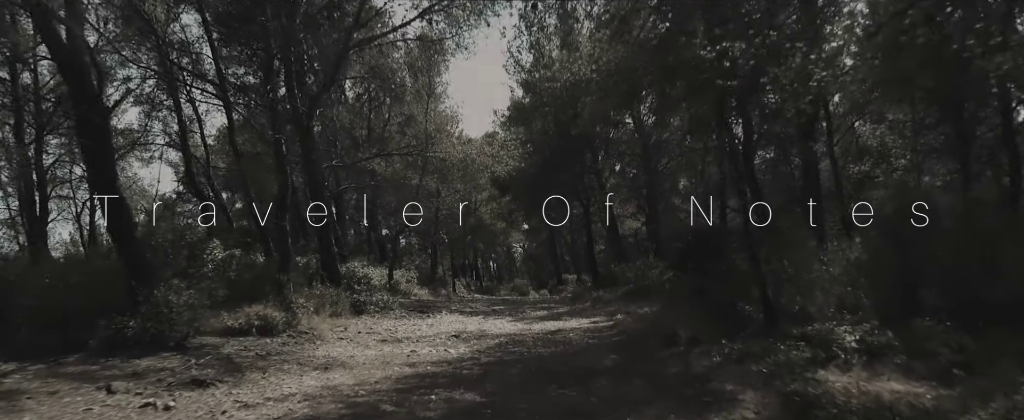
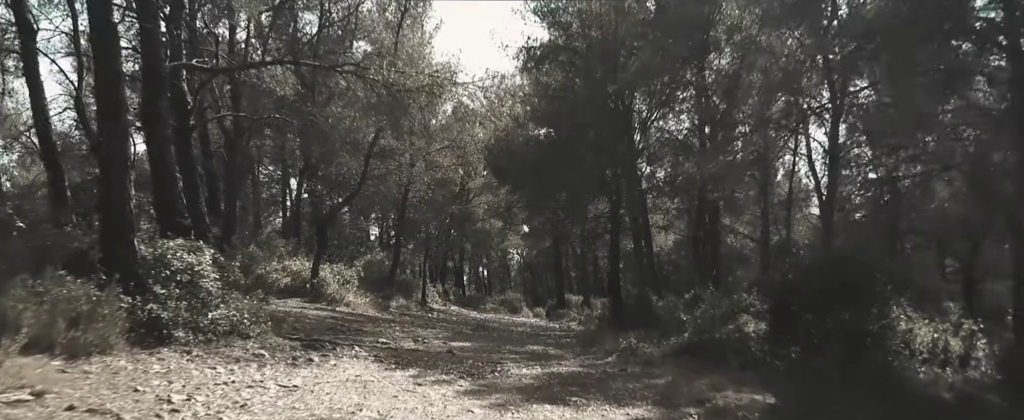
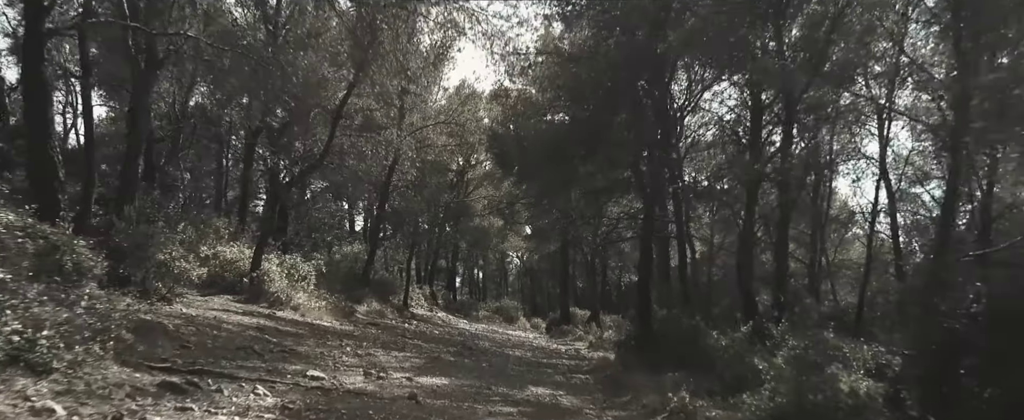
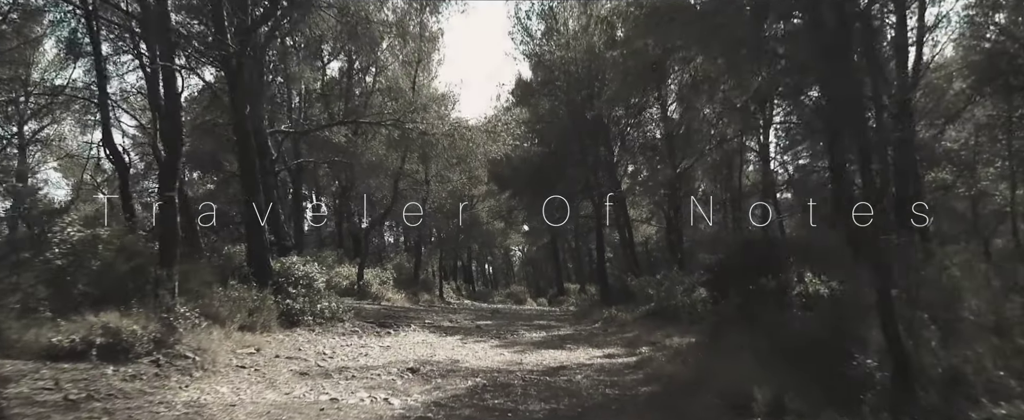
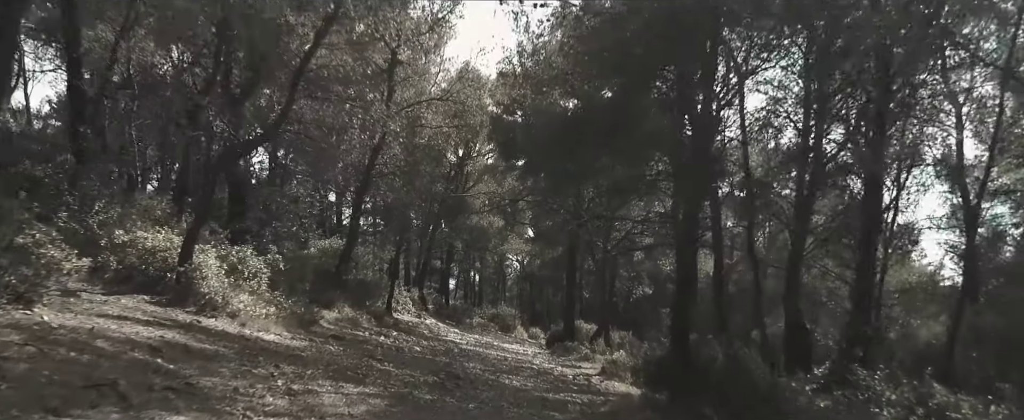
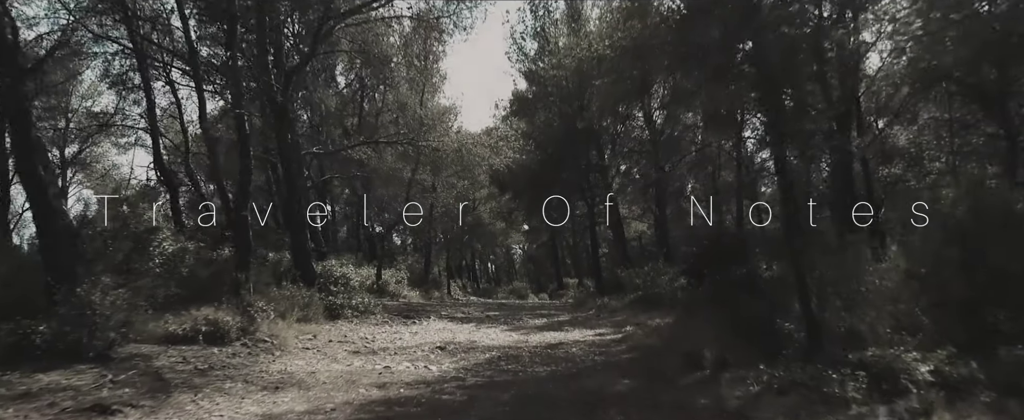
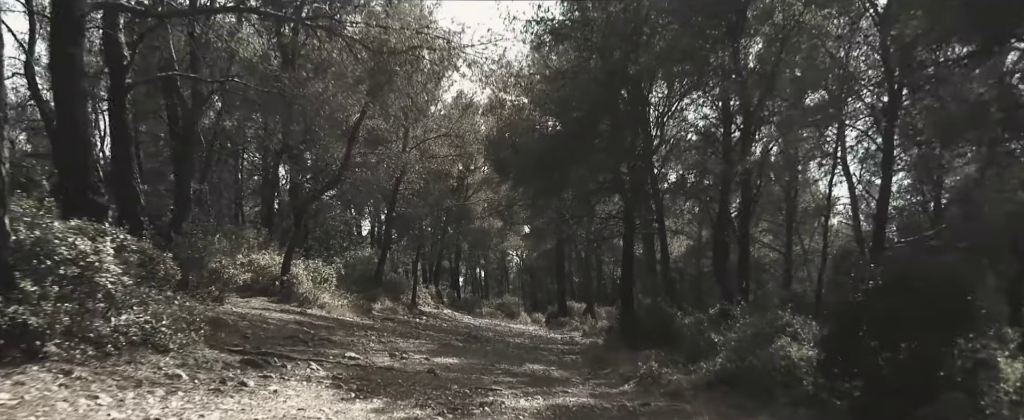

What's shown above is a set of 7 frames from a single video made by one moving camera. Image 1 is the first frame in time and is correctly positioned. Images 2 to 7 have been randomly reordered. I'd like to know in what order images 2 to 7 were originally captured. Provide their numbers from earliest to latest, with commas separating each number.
6, 4, 2, 7, 3, 5
